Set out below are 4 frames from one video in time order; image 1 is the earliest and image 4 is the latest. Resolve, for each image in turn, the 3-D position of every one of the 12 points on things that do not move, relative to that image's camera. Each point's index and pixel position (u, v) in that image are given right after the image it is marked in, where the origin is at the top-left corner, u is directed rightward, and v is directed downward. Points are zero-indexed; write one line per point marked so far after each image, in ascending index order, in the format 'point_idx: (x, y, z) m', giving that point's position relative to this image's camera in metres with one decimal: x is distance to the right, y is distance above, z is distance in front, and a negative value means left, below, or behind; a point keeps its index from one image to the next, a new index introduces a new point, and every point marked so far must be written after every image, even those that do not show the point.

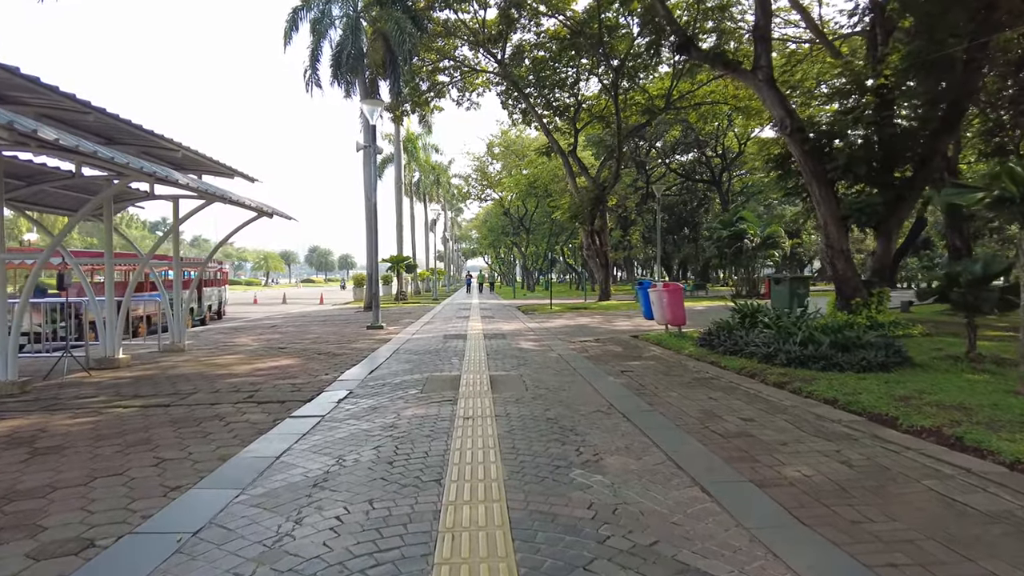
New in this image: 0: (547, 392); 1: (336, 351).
0: (+0.4, -1.1, +6.8) m
1: (-3.1, -1.1, +11.6) m
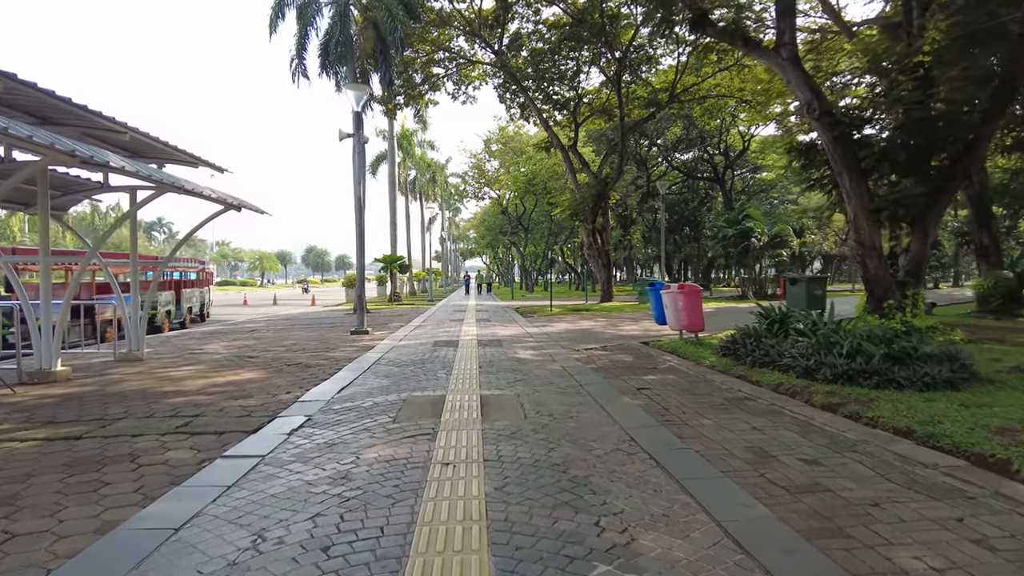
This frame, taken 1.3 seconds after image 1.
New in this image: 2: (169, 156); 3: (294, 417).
0: (+0.3, -1.1, +5.5) m
1: (-3.2, -1.1, +10.3) m
2: (-5.7, +2.2, +10.9) m
3: (-2.0, -1.2, +6.0) m
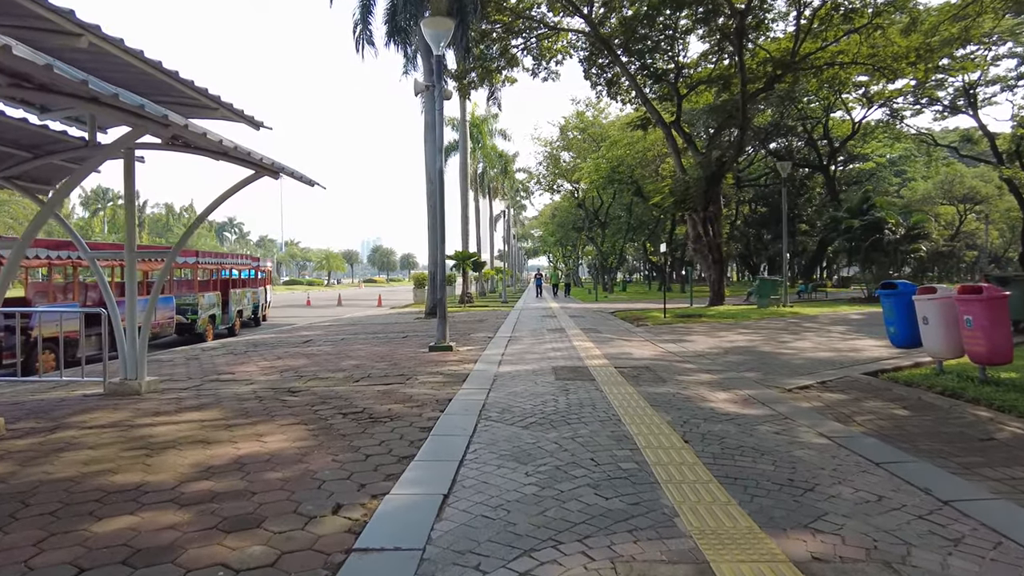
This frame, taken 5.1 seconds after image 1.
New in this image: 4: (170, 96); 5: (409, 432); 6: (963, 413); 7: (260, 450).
0: (+1.7, -1.2, +1.5) m
1: (-1.4, -1.2, +6.6) m
2: (-3.8, +2.2, +7.4) m
3: (-0.6, -1.2, +2.2) m
4: (-3.9, +2.2, +7.4) m
5: (-0.8, -1.2, +5.4) m
6: (+4.2, -1.1, +6.2) m
7: (-1.9, -1.2, +5.0) m
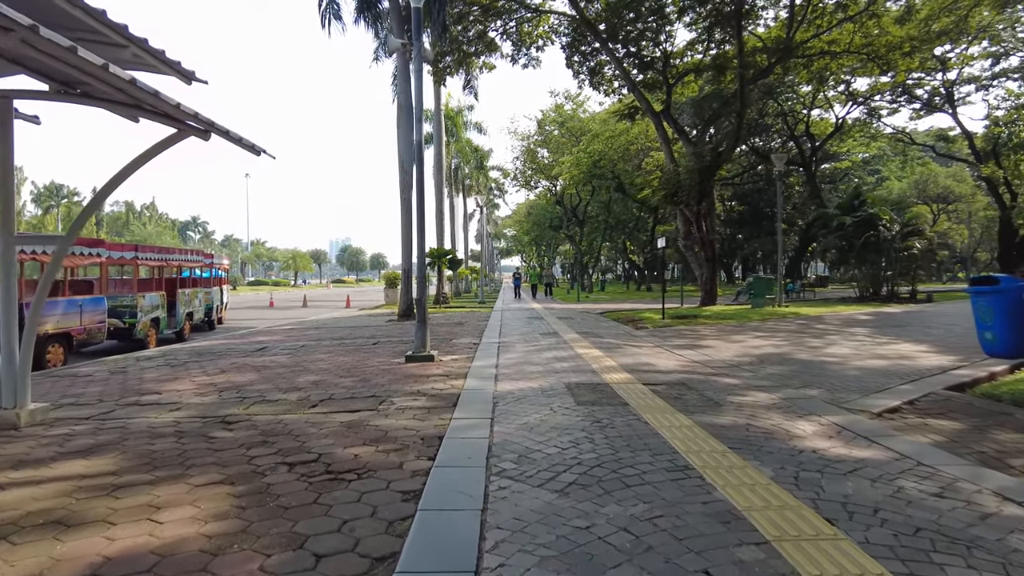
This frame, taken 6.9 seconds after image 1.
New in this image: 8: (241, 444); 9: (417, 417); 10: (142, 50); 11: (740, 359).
0: (+2.0, -1.1, -0.3) m
1: (-1.2, -1.1, +4.7) m
2: (-3.7, +2.2, +5.4) m
3: (-0.3, -1.2, +0.4) m
4: (-3.8, +2.2, +5.5) m
5: (-0.7, -1.1, +3.6) m
6: (+4.3, -1.1, +4.5) m
7: (-1.8, -1.2, +3.1) m
8: (-2.1, -1.2, +5.1) m
9: (-0.8, -1.1, +5.6) m
10: (-3.4, +2.2, +6.0) m
11: (+3.2, -1.0, +9.3) m
